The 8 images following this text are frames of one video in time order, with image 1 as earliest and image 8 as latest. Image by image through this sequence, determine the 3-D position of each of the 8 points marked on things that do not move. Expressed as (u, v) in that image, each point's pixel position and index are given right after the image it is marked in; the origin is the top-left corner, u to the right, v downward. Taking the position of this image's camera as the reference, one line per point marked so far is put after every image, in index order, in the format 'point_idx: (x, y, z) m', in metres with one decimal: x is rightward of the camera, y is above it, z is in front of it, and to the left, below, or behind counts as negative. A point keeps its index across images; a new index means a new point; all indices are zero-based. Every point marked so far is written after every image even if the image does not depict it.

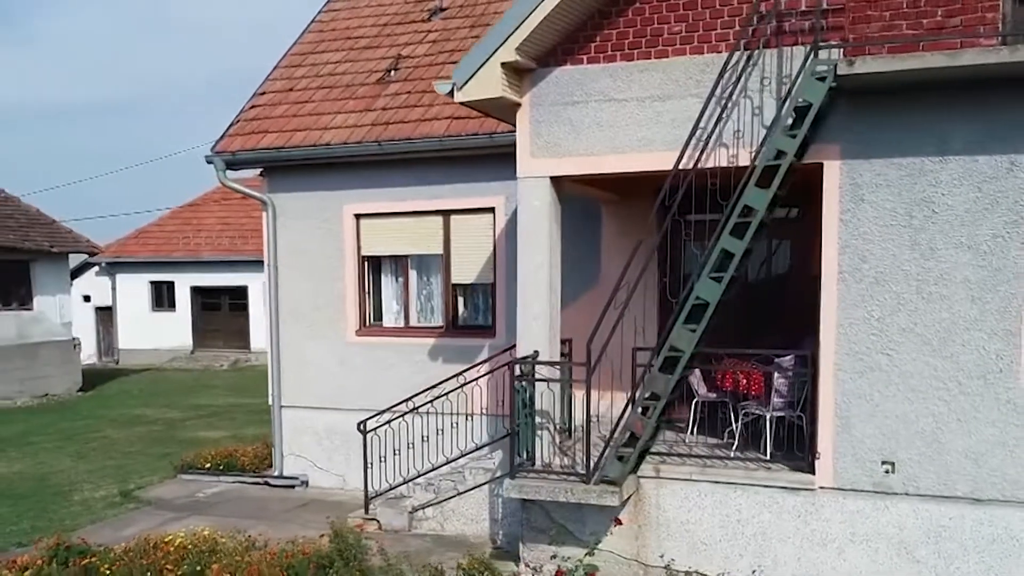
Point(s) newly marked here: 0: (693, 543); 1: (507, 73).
0: (+1.3, -1.8, +6.8) m
1: (0.0, +1.5, +6.8) m
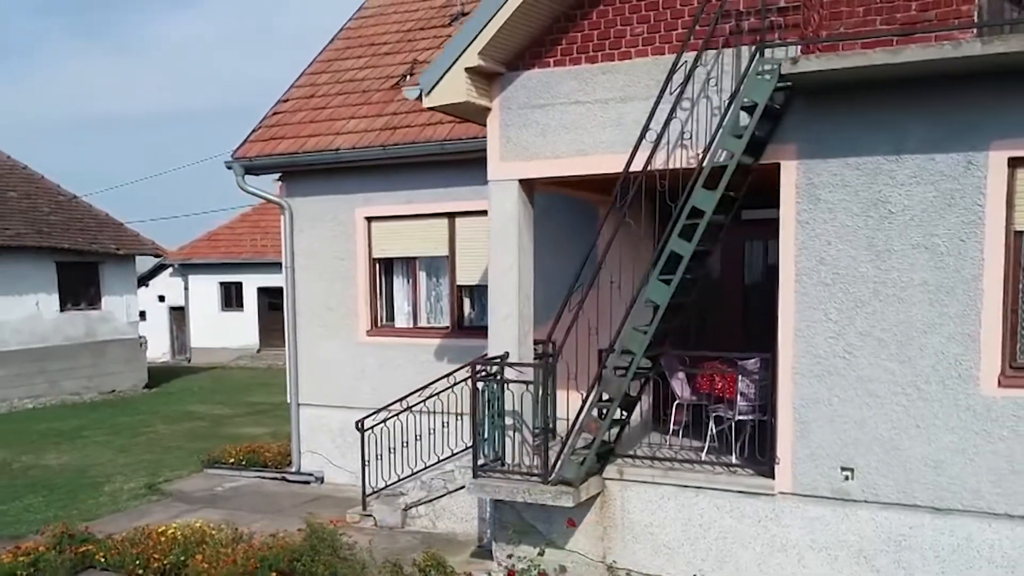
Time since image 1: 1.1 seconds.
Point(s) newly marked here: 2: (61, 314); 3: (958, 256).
0: (+1.0, -1.8, +6.8) m
1: (-0.3, +1.5, +6.9) m
2: (-9.0, -0.5, +19.5) m
3: (+2.7, +0.2, +5.8) m
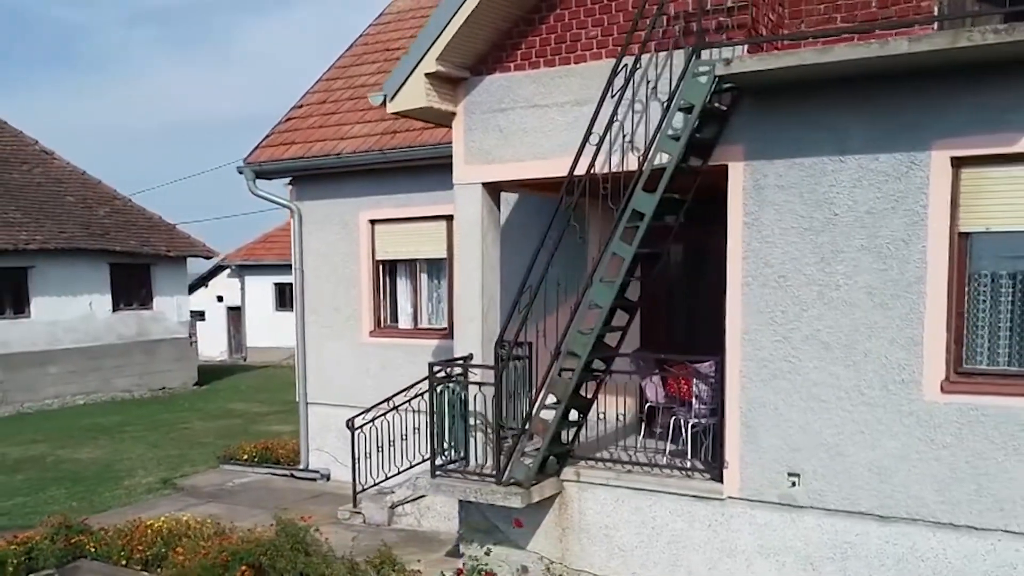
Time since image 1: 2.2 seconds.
0: (+0.7, -1.8, +6.8) m
1: (-0.6, +1.5, +7.0) m
2: (-8.3, -0.5, +20.3) m
3: (+2.3, +0.2, +5.7) m
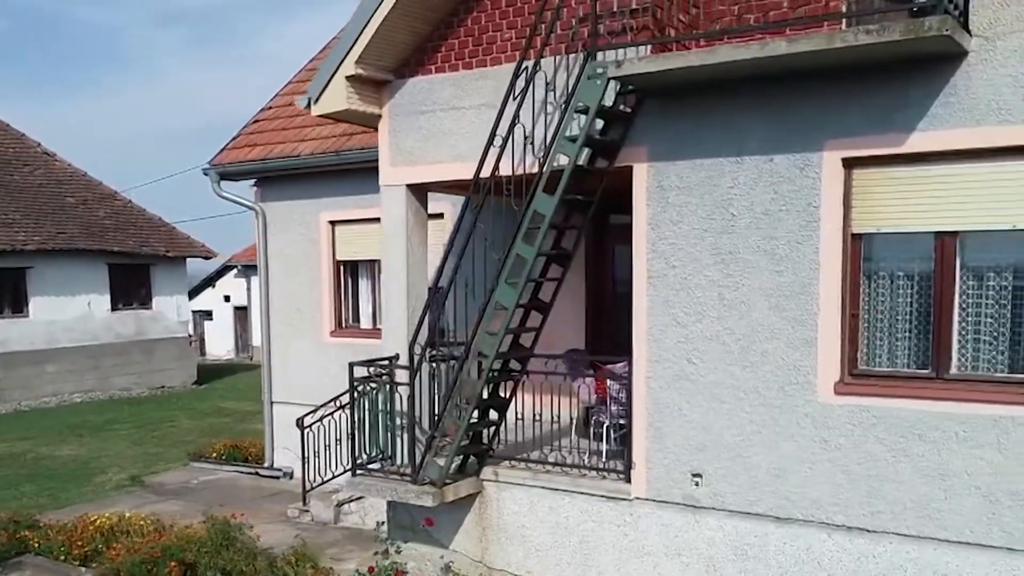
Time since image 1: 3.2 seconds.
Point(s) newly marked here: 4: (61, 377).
0: (+0.1, -1.8, +6.8) m
1: (-1.1, +1.5, +7.1) m
2: (-8.5, -0.5, +20.6) m
3: (+1.6, +0.2, +5.6) m
4: (-8.9, -1.8, +19.2) m
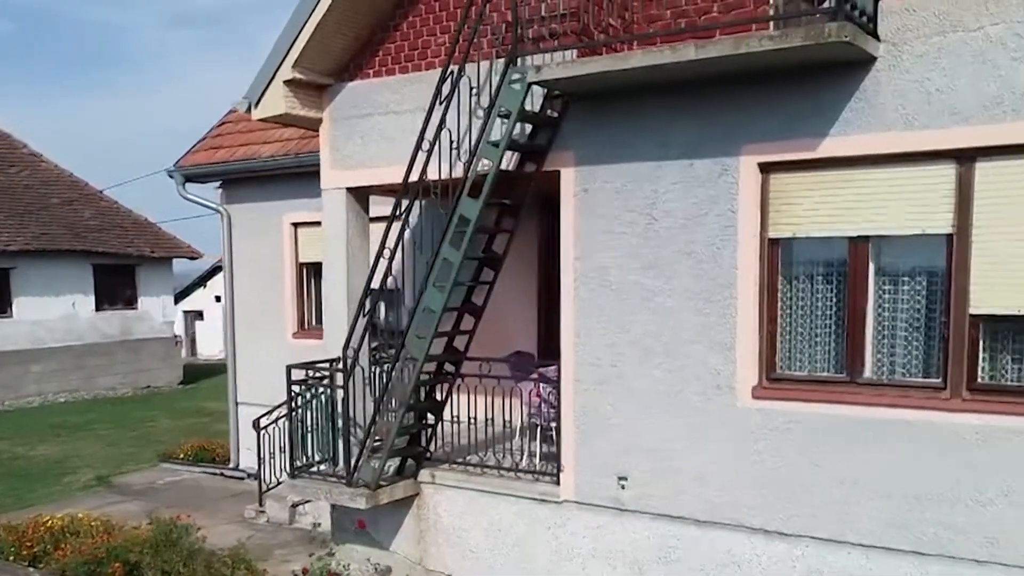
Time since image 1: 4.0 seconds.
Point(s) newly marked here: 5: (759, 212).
0: (-0.3, -1.8, +6.9) m
1: (-1.6, +1.5, +7.1) m
2: (-8.8, -0.5, +20.7) m
3: (+1.2, +0.1, +5.7) m
4: (-9.3, -1.8, +19.3) m
5: (+1.4, +0.4, +5.5) m
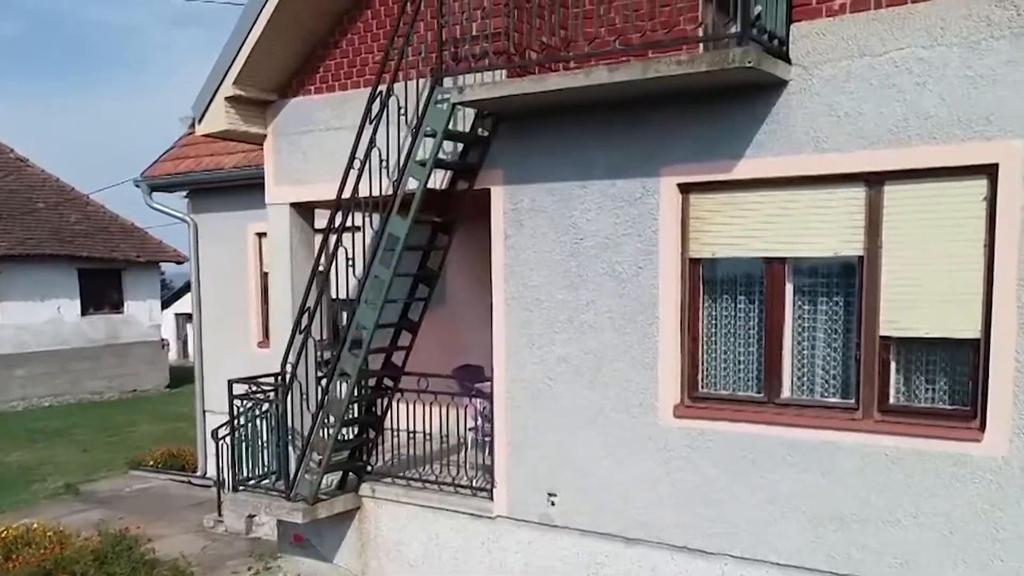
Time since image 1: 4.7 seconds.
0: (-0.8, -2.0, +6.9) m
1: (-2.0, +1.3, +7.2) m
2: (-9.2, -0.6, +20.8) m
3: (+0.7, 0.0, +5.7) m
4: (-9.6, -1.9, +19.4) m
5: (+1.0, +0.3, +5.6) m
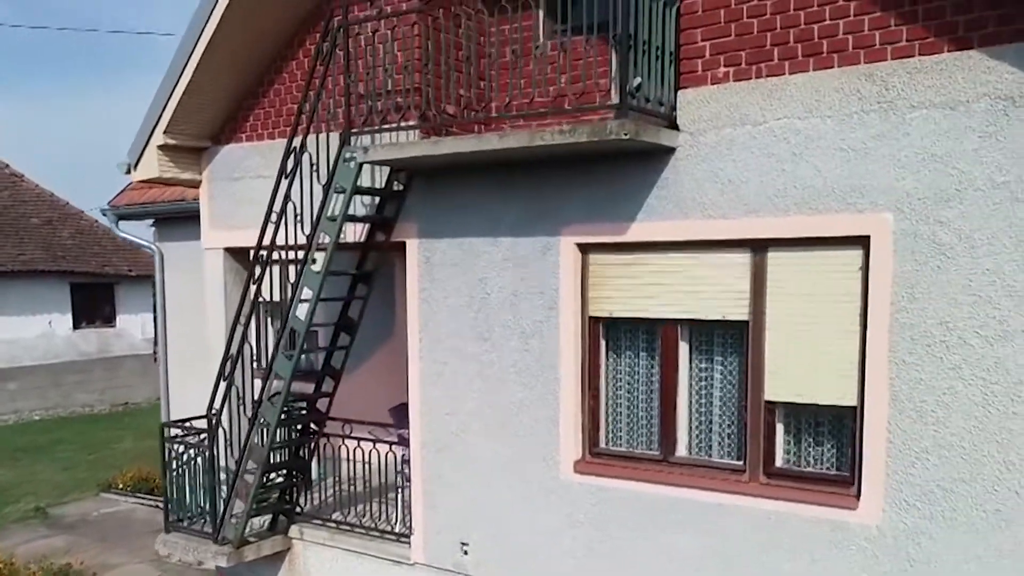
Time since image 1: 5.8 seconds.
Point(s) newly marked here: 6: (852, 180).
0: (-1.3, -2.3, +7.0) m
1: (-2.6, +1.0, +7.3) m
2: (-9.4, -0.9, +21.0) m
3: (+0.2, -0.3, +5.8) m
4: (-9.9, -2.2, +19.7) m
5: (+0.4, 0.0, +5.6) m
6: (+1.6, +0.5, +4.6) m
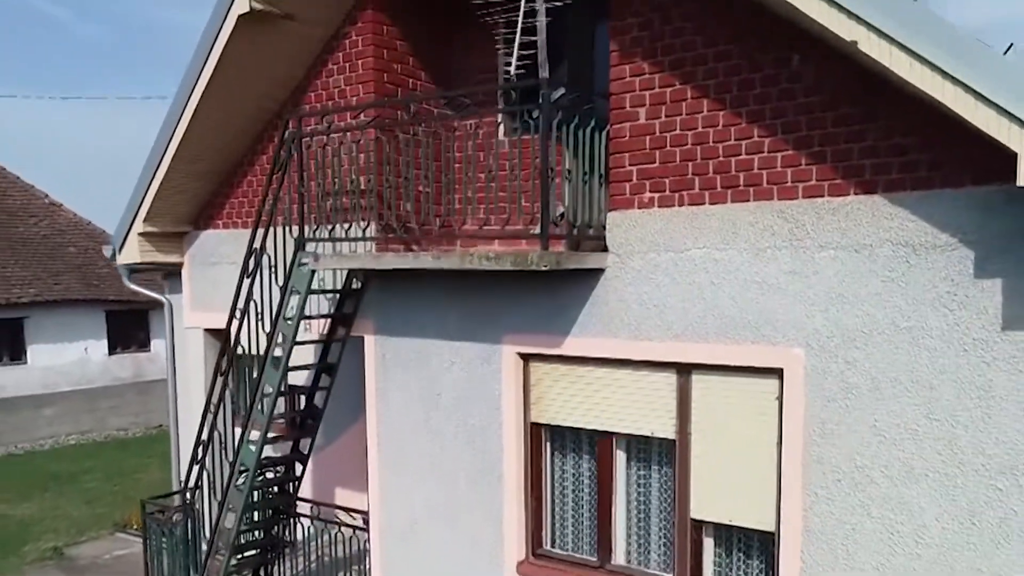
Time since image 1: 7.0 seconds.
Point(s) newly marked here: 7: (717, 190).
0: (-1.6, -2.9, +7.2) m
1: (-2.8, +0.4, +7.6) m
2: (-9.0, -1.5, +21.7) m
3: (-0.2, -0.9, +5.9) m
4: (-9.5, -2.8, +20.4) m
5: (+0.1, -0.6, +5.8) m
6: (+1.2, -0.1, +4.7) m
7: (+1.0, +0.5, +4.9) m
